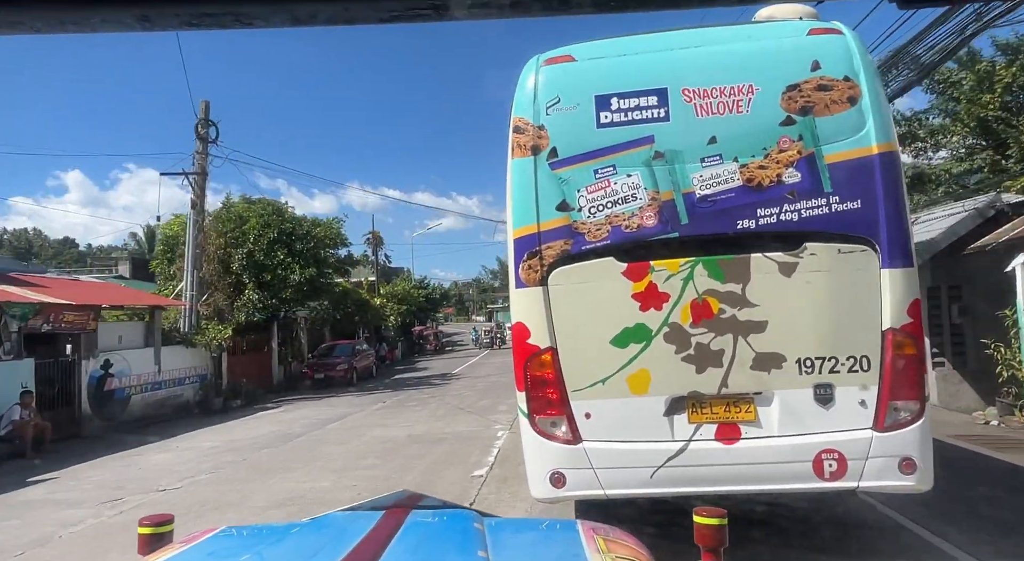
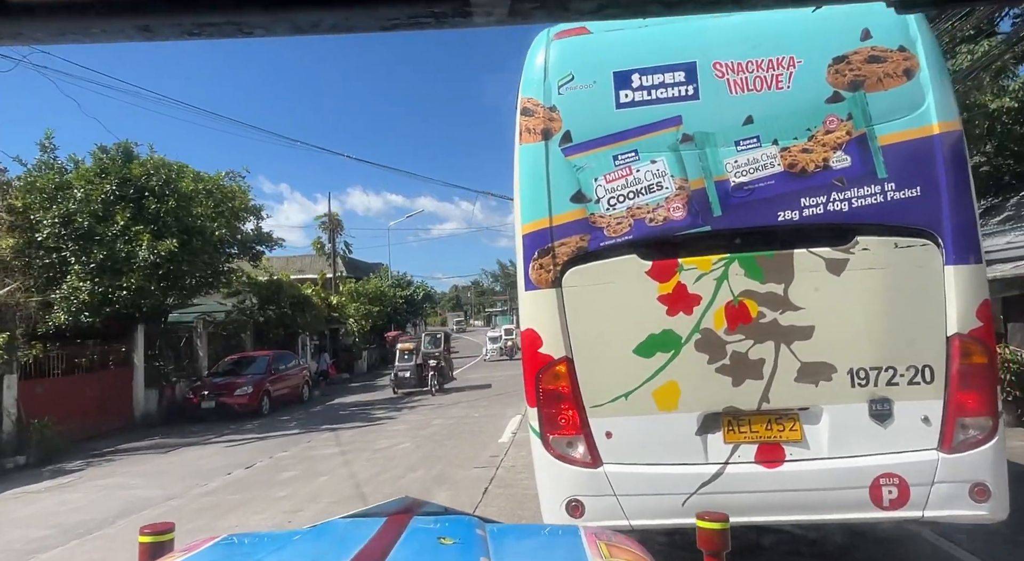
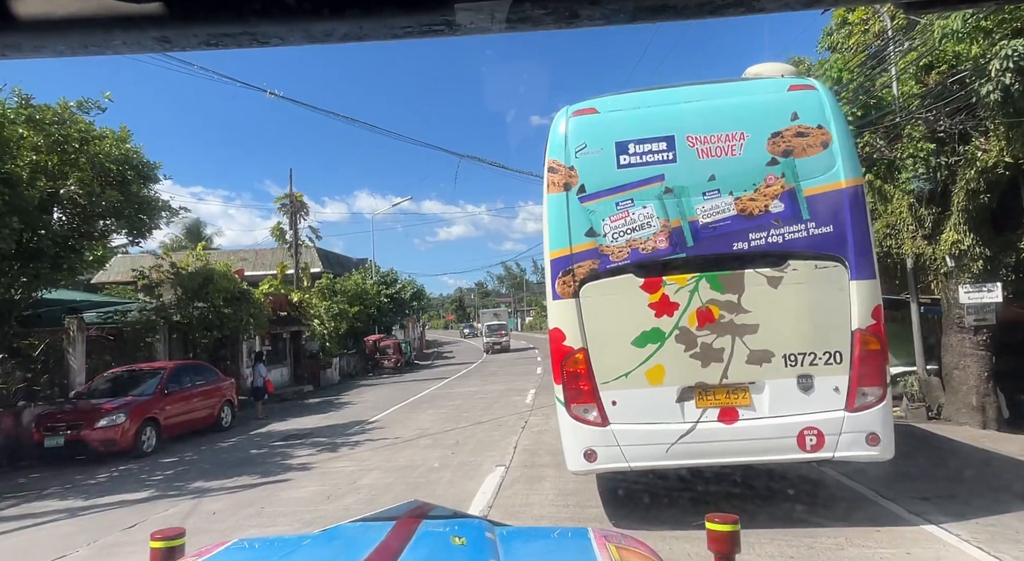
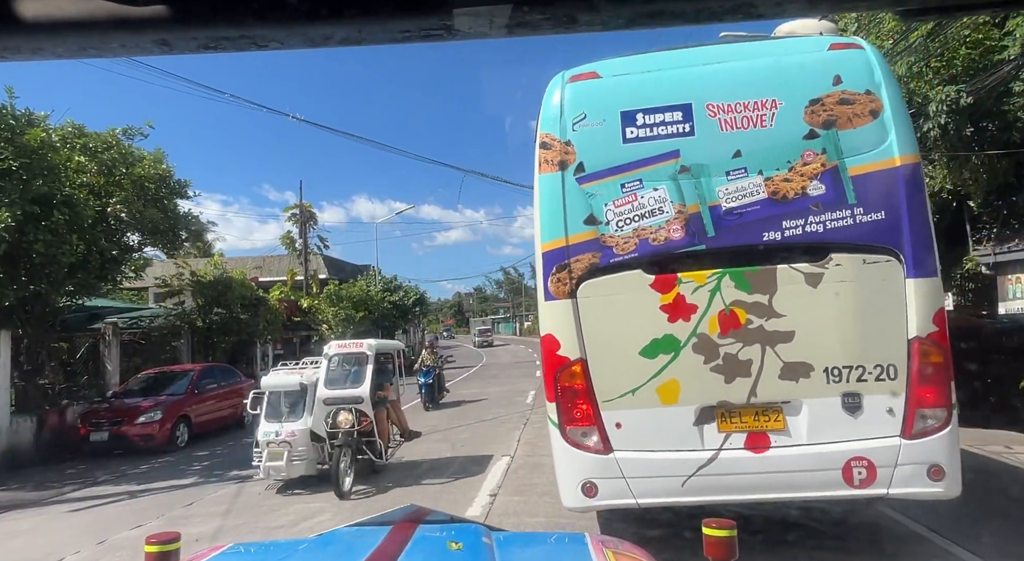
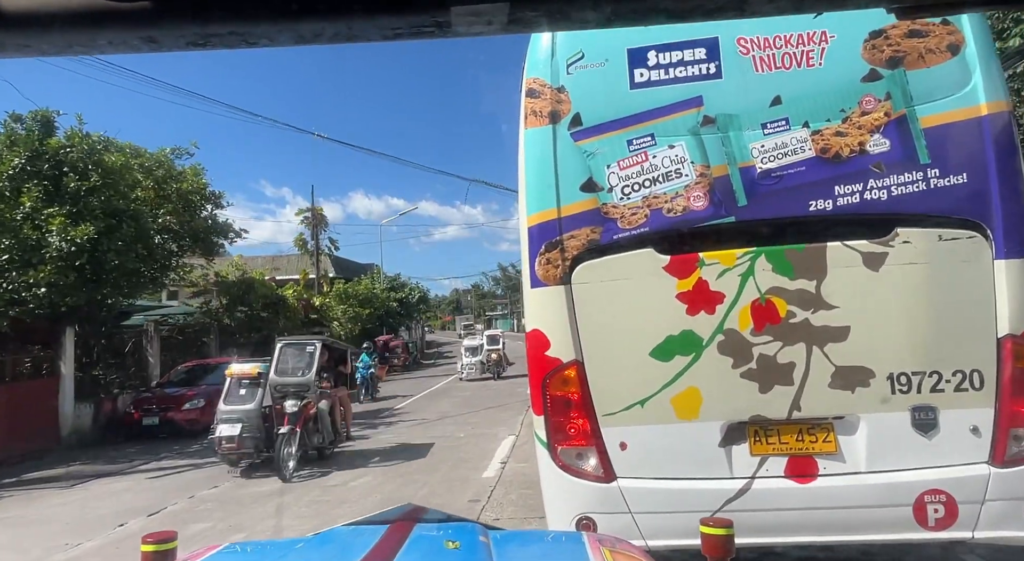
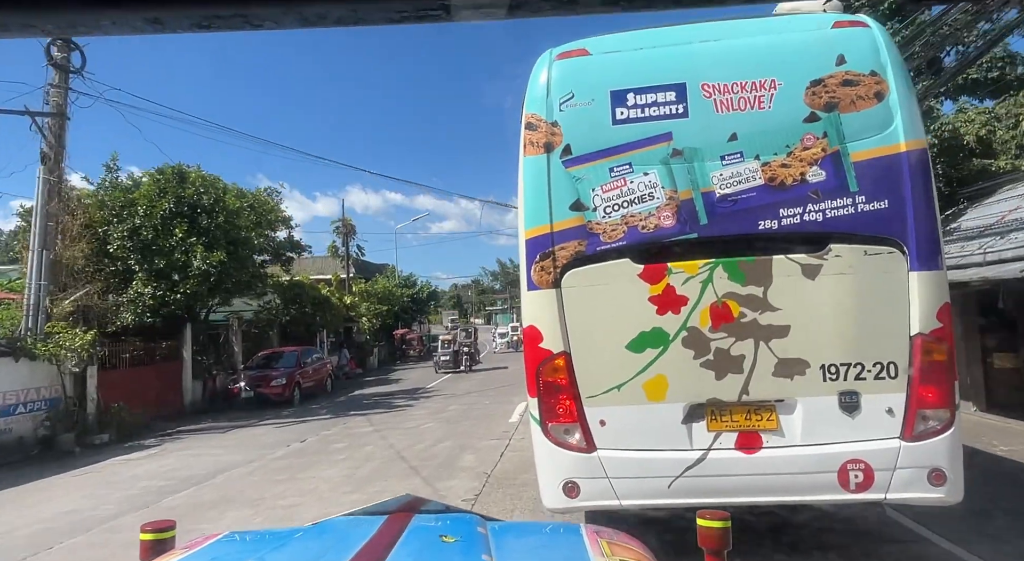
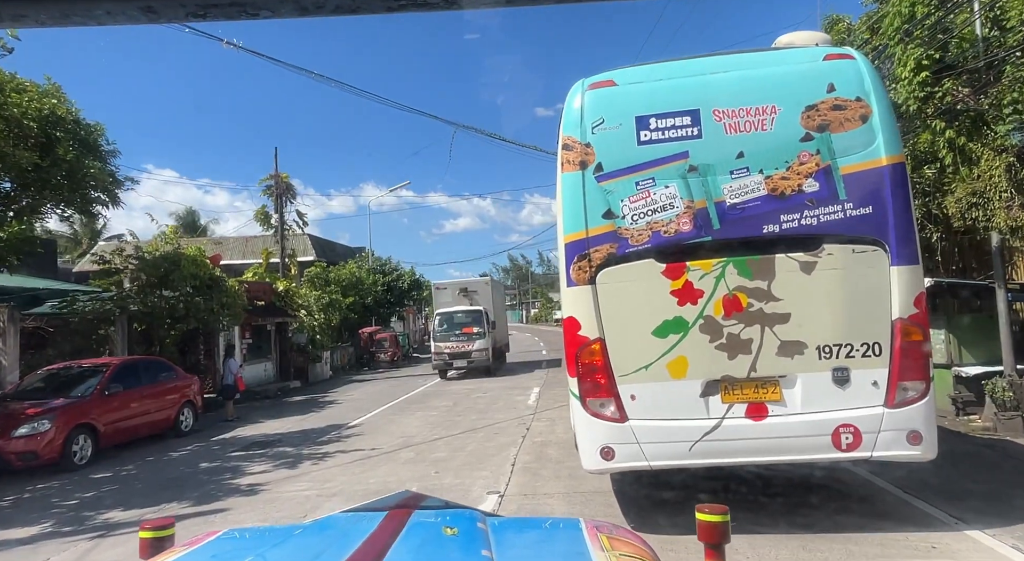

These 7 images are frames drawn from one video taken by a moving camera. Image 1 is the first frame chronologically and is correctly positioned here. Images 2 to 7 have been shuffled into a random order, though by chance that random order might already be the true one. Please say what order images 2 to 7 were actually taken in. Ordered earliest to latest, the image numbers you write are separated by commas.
6, 2, 5, 4, 3, 7
